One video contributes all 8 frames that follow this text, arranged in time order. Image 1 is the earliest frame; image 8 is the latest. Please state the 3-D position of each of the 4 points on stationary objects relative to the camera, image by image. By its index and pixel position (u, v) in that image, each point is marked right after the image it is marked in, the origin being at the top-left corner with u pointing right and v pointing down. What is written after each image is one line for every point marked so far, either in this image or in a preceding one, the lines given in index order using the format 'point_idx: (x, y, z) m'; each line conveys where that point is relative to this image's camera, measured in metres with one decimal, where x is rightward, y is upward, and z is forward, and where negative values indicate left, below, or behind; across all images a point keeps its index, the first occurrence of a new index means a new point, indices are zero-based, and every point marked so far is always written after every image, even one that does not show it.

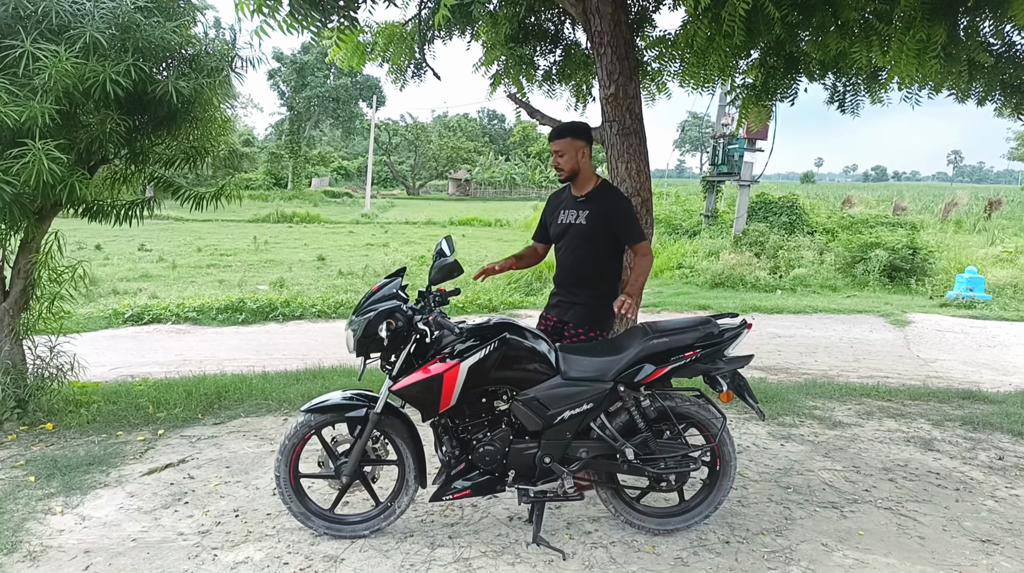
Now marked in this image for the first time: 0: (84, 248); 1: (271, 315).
0: (-10.3, +1.0, +18.1) m
1: (-2.8, -0.3, +8.5) m
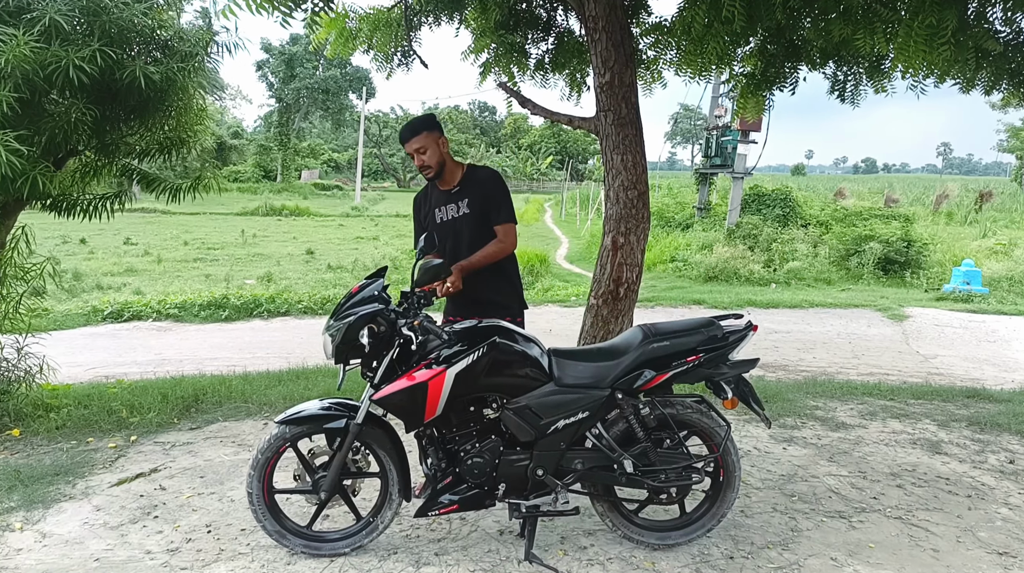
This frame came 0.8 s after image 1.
0: (-10.5, +1.1, +17.8) m
1: (-2.9, -0.3, +8.3) m
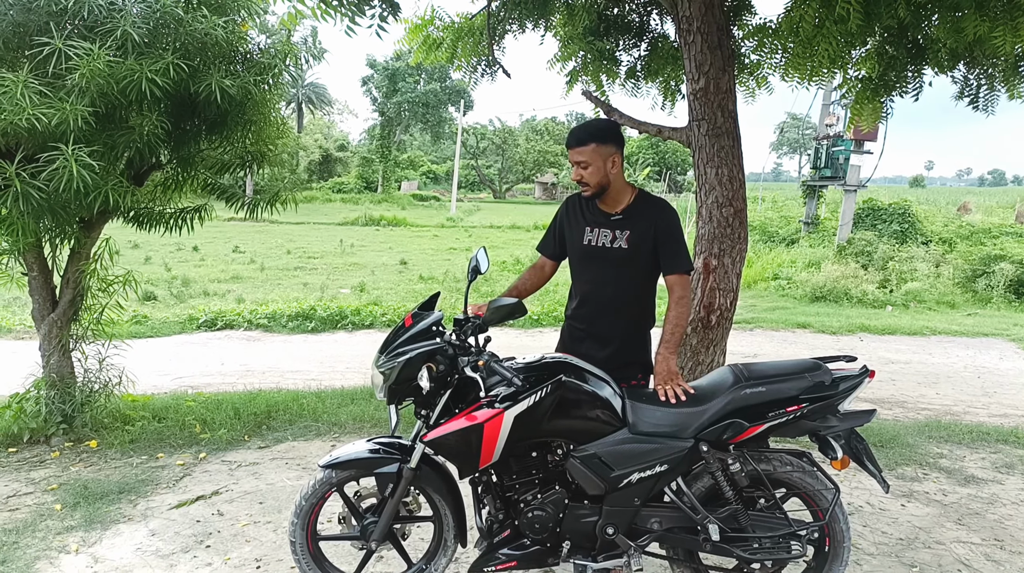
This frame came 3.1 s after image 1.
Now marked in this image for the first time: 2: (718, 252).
0: (-8.3, +1.0, +18.7) m
1: (-1.9, -0.4, +8.3) m
2: (+1.1, +0.2, +3.8) m
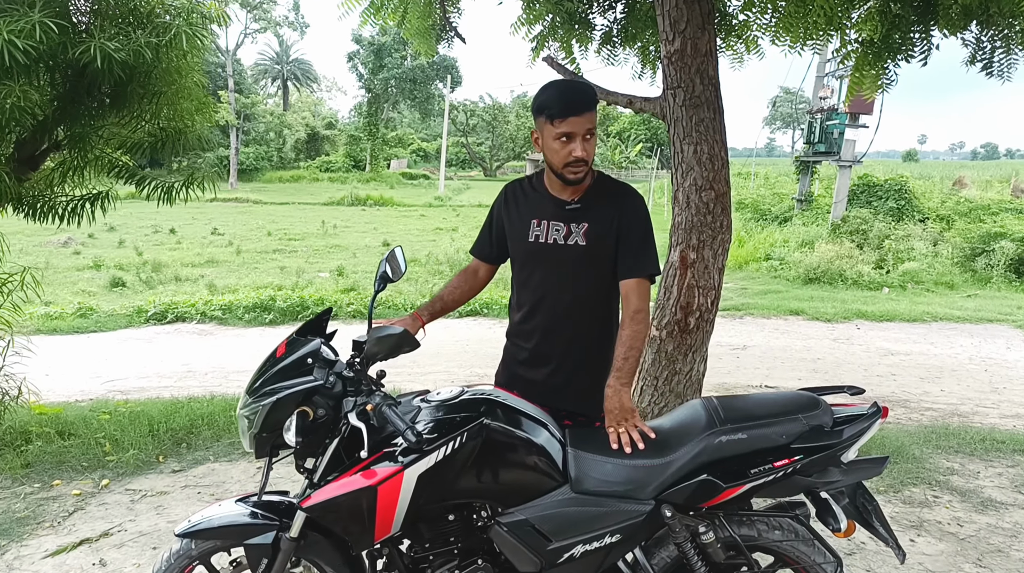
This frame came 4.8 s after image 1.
0: (-8.6, +1.4, +18.0) m
1: (-2.2, -0.3, +7.7) m
2: (+0.8, +0.2, +3.2) m
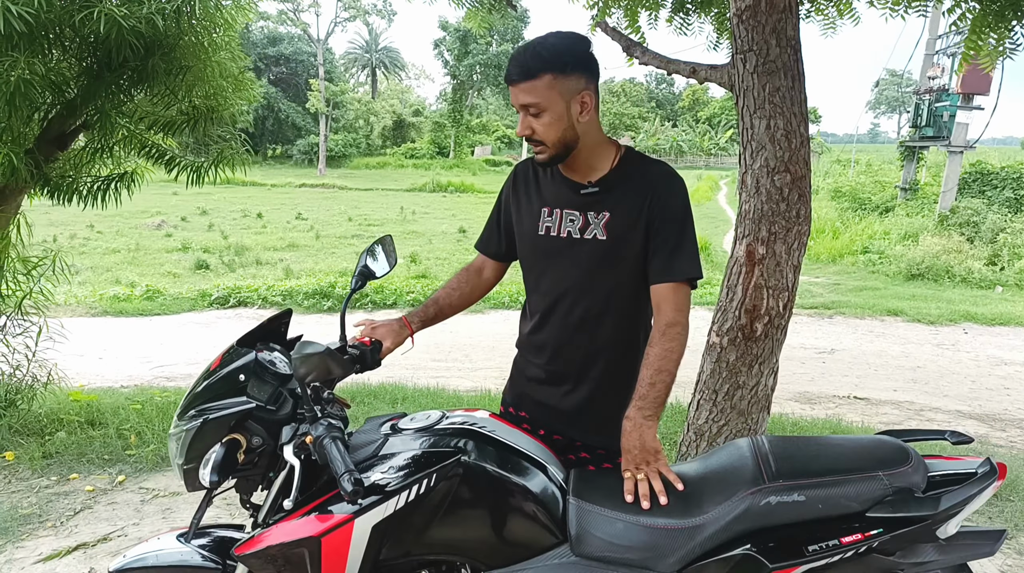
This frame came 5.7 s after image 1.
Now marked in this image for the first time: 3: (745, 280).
0: (-6.7, +1.8, +18.5) m
1: (-1.5, -0.2, +7.5) m
2: (+1.0, +0.2, +2.8) m
3: (+0.9, 0.0, +2.8) m
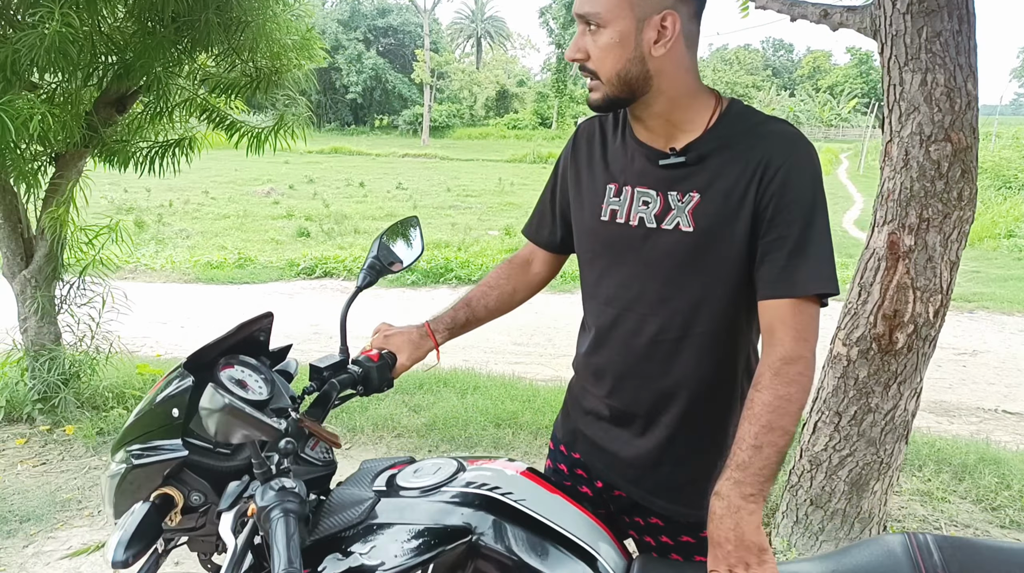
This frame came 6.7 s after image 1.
0: (-4.2, +2.6, +18.7) m
1: (-0.6, +0.1, +7.2) m
2: (+1.2, +0.2, +2.2) m
3: (+1.1, 0.0, +2.2) m
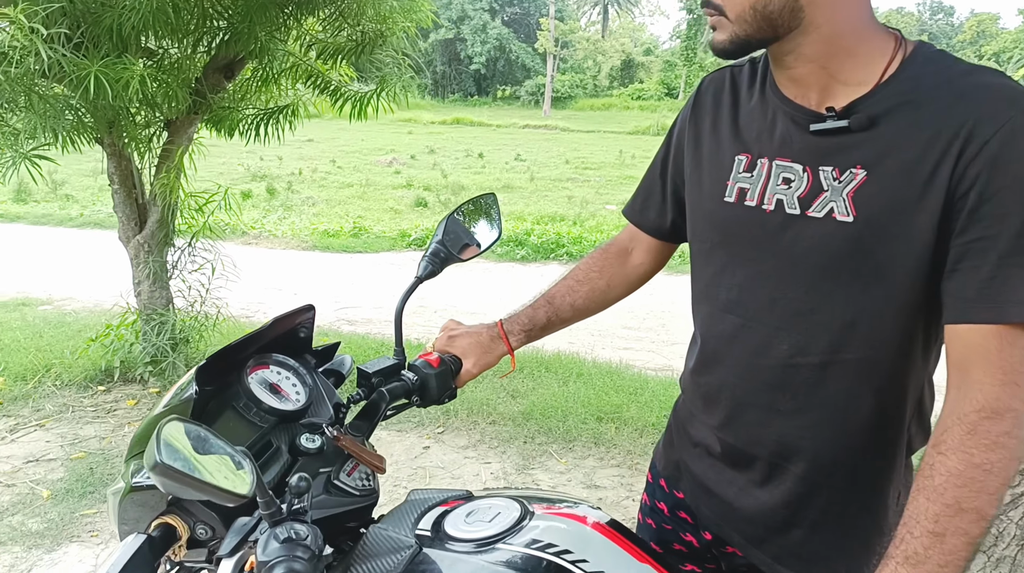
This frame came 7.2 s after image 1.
0: (-1.2, +3.3, +18.8) m
1: (+0.4, +0.3, +7.0) m
2: (+1.4, +0.2, +1.7) m
3: (+1.4, 0.0, +1.8) m
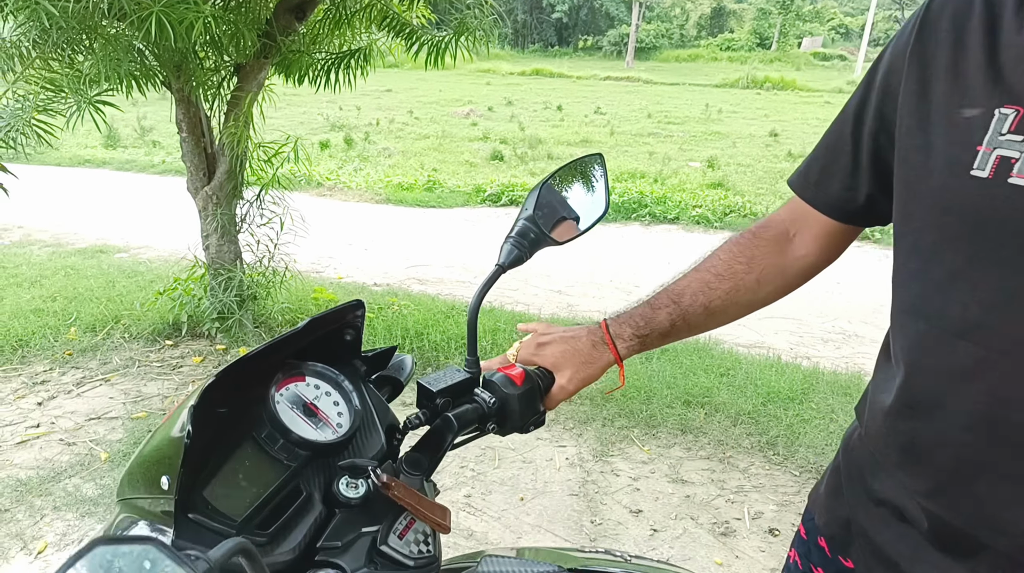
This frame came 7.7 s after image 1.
0: (+0.7, +4.4, +18.3) m
1: (+1.1, +0.7, +6.6) m
2: (+1.6, +0.2, +1.3) m
3: (+1.6, 0.0, +1.3) m
